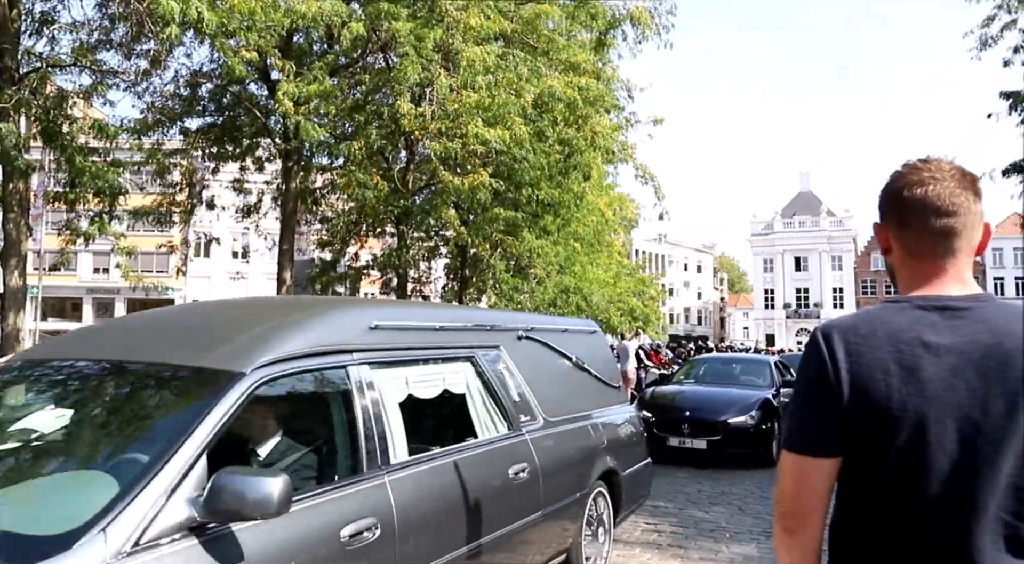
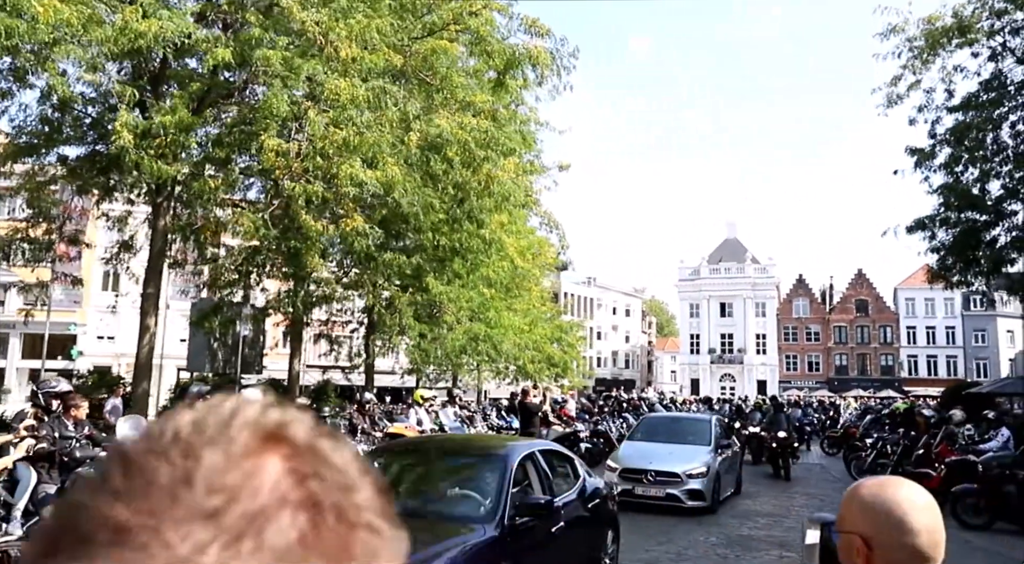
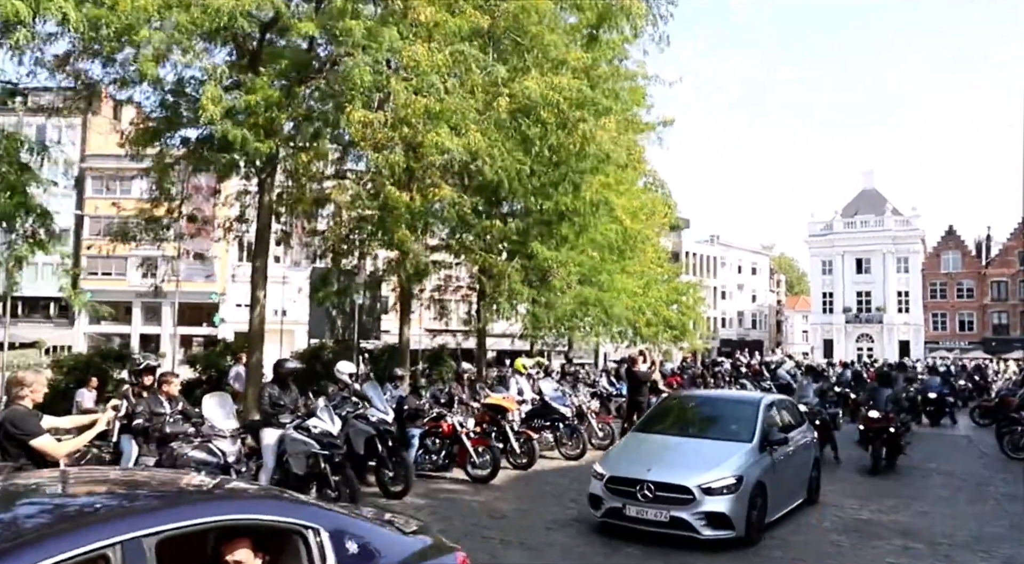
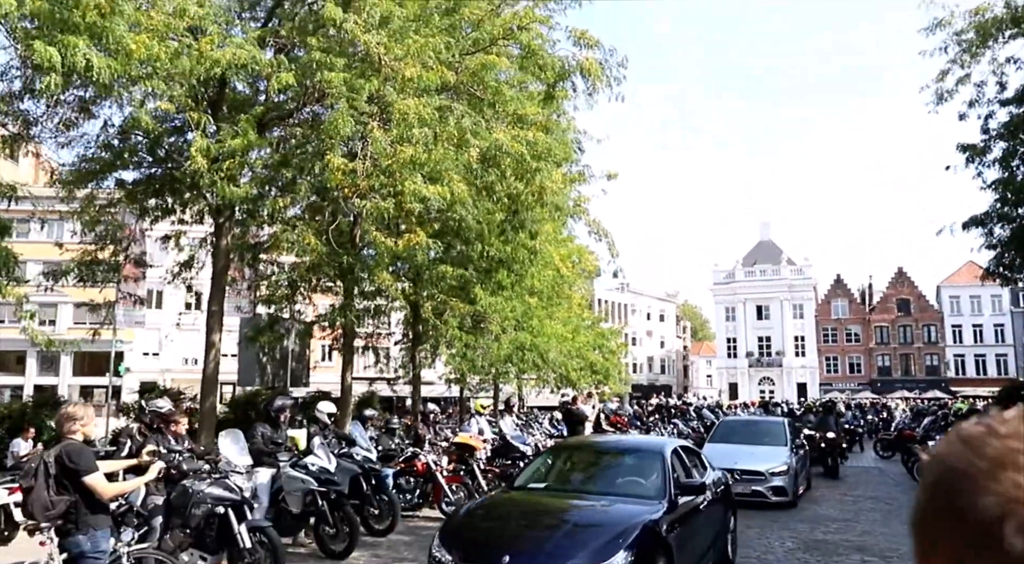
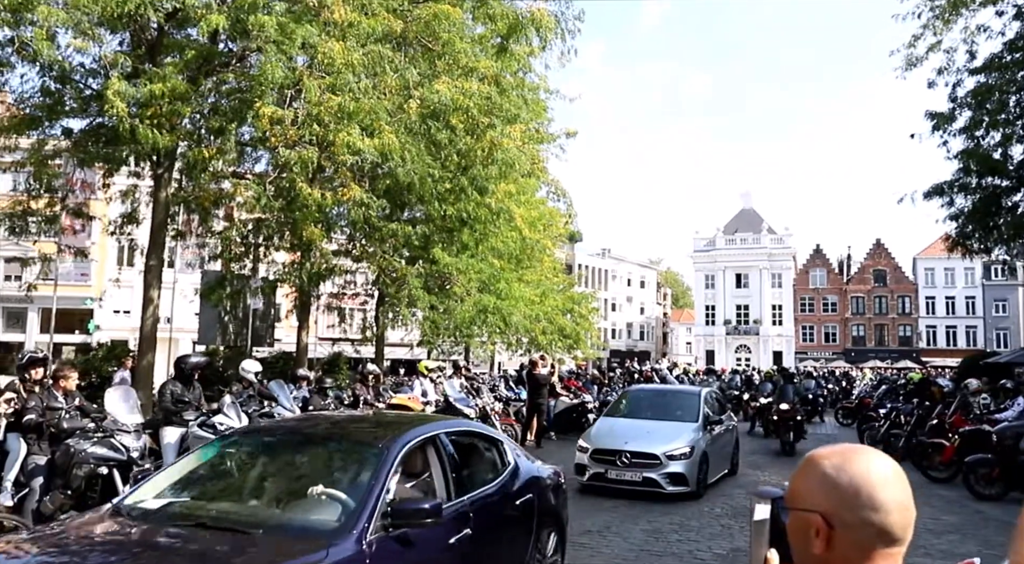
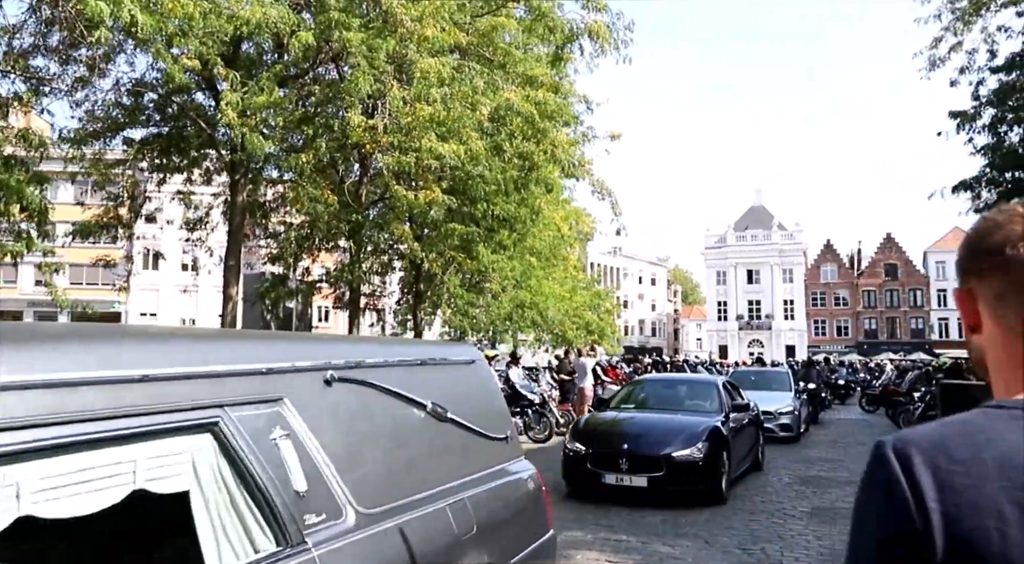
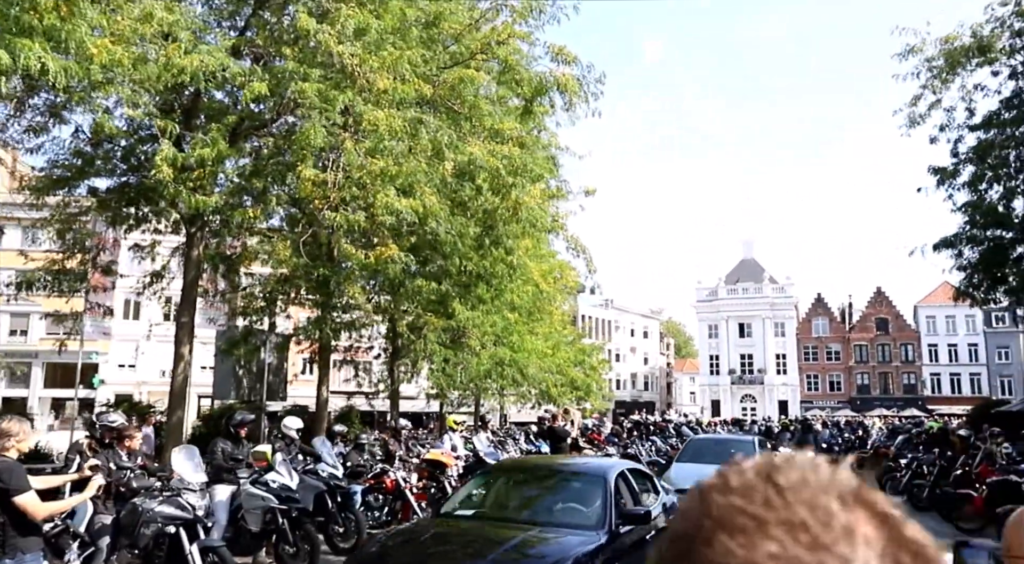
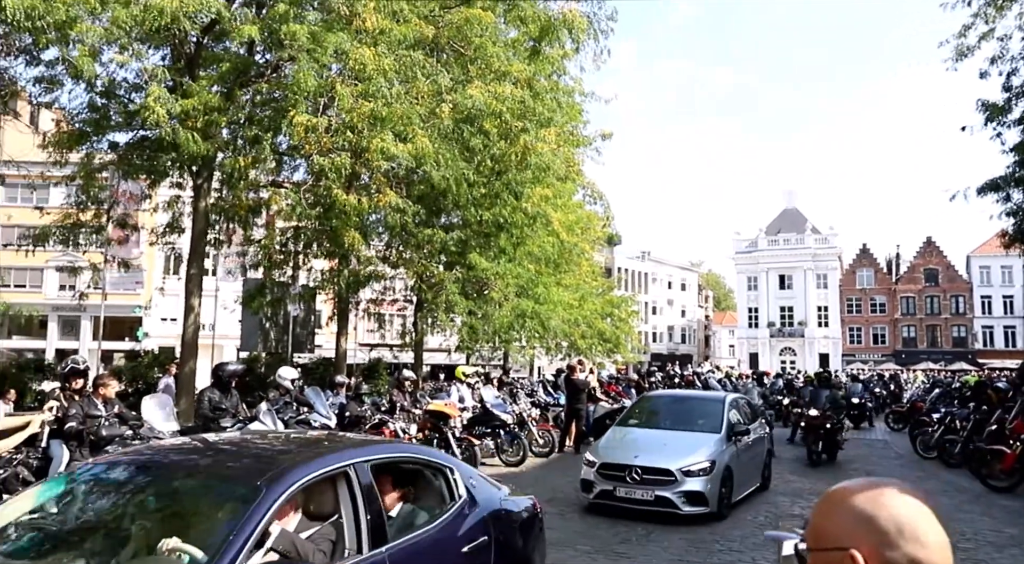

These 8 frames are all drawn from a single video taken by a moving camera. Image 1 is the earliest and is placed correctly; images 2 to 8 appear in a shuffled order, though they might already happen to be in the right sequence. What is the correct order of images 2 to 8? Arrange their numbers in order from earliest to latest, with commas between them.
6, 4, 7, 2, 5, 8, 3
